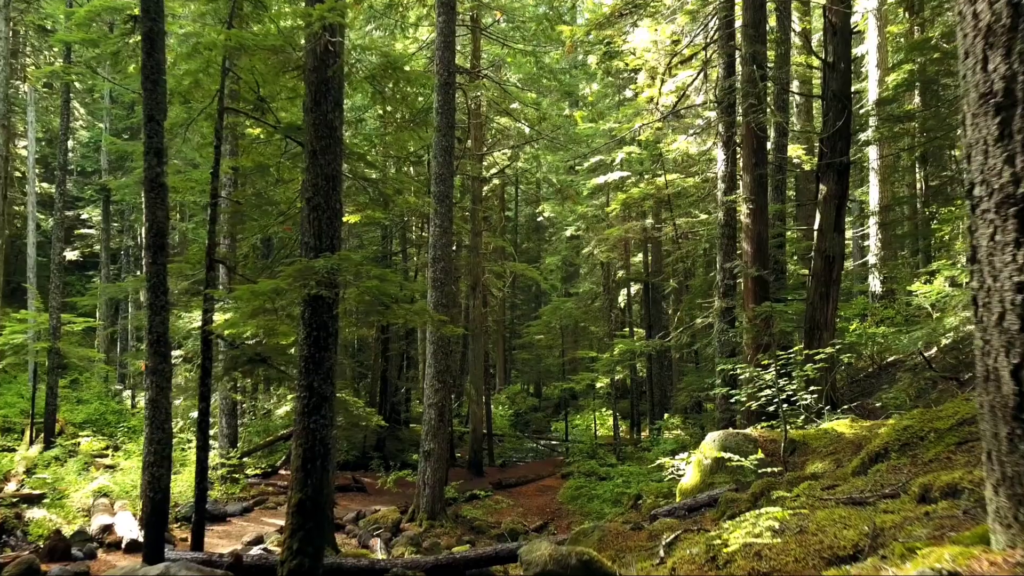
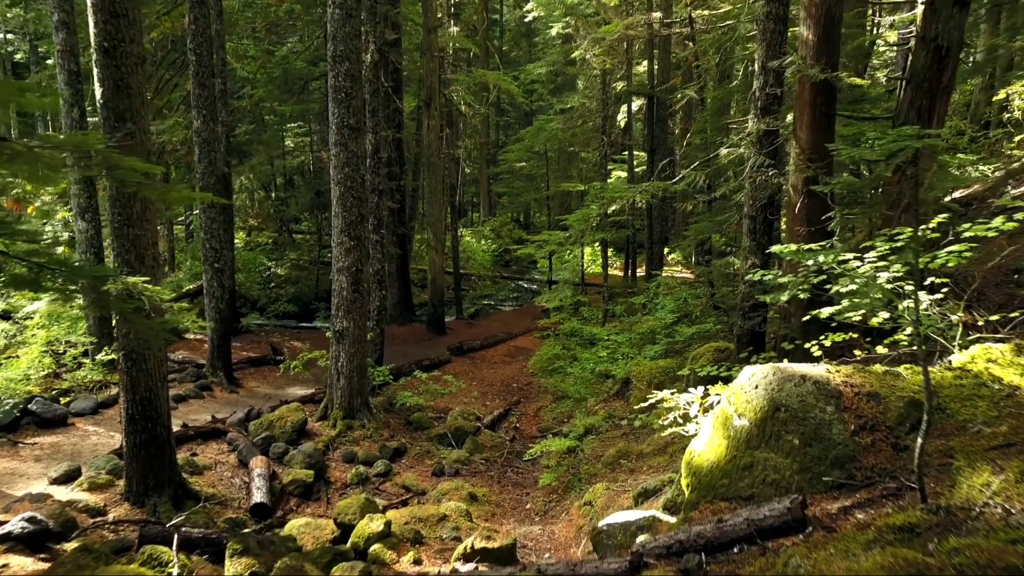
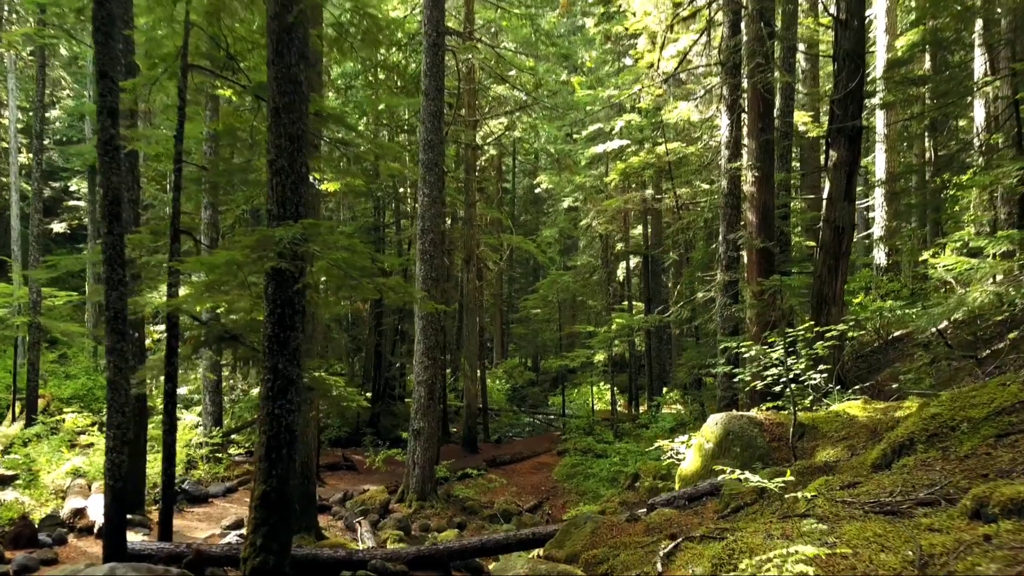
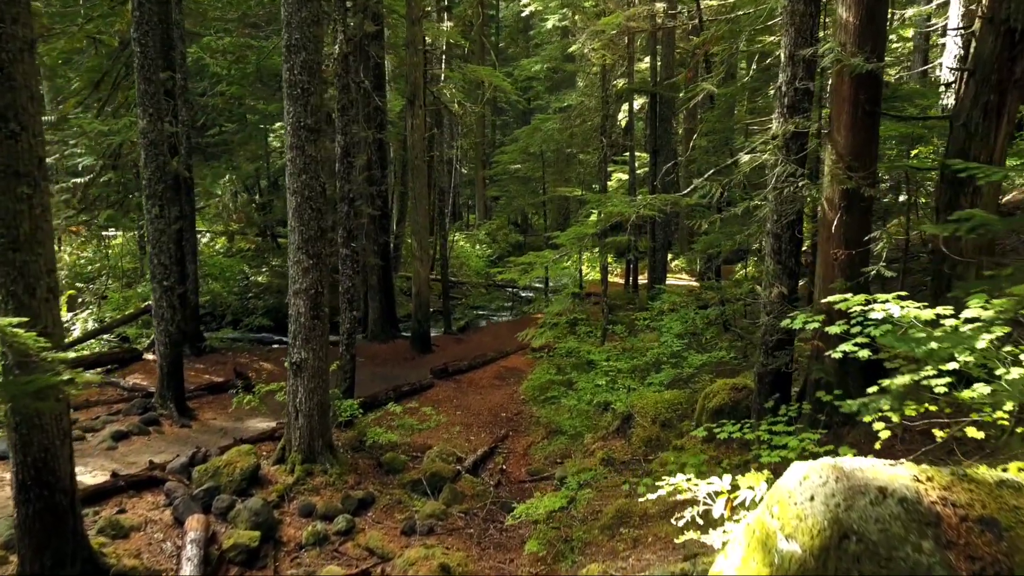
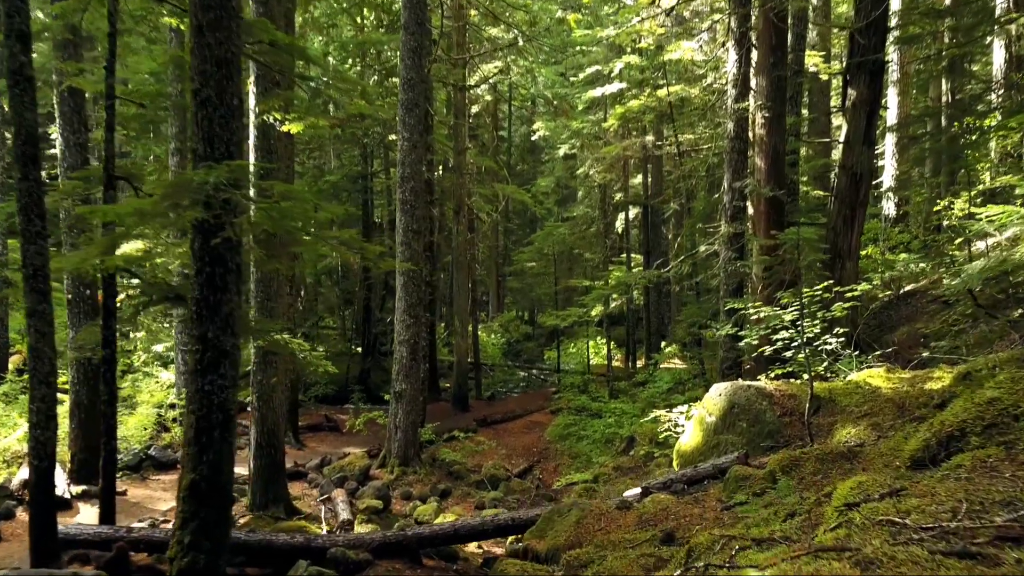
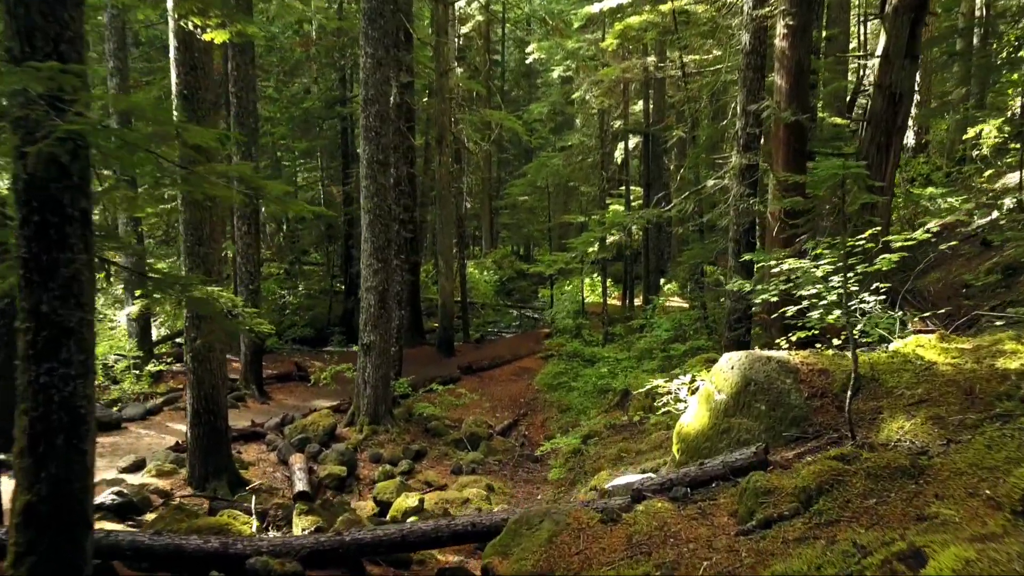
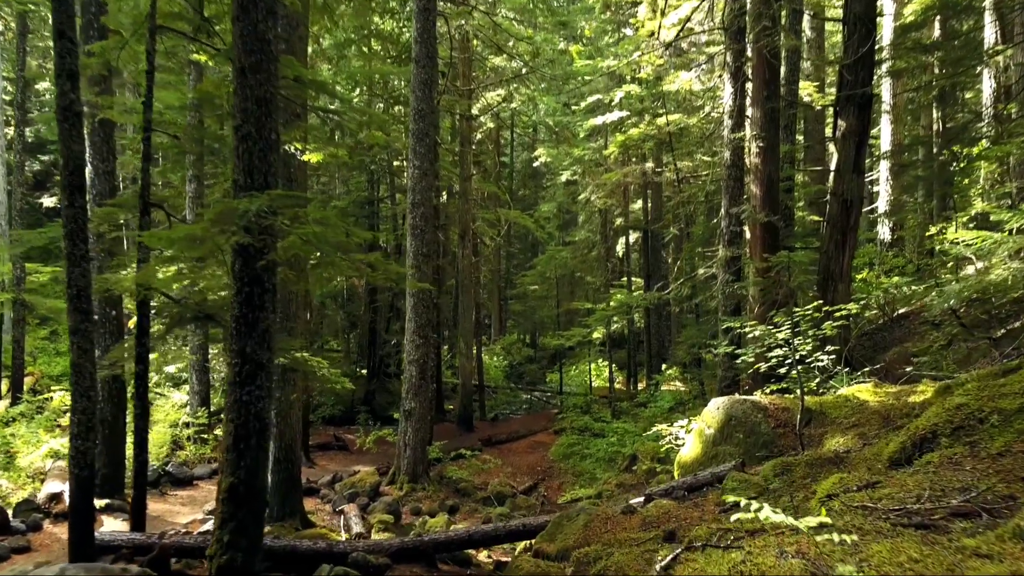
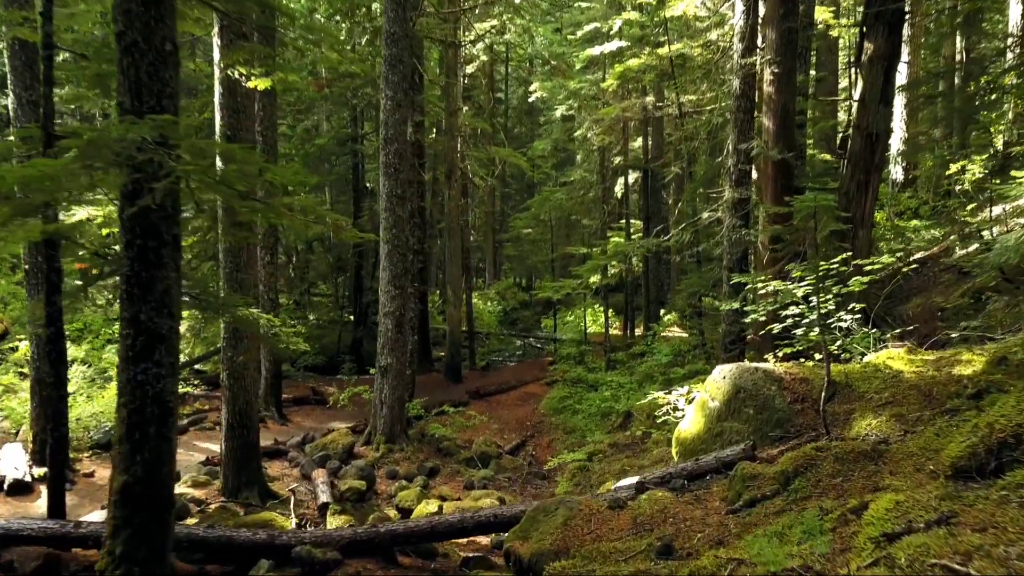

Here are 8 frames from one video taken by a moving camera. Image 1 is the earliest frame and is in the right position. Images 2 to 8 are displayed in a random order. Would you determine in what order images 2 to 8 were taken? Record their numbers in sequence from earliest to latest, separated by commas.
3, 7, 5, 8, 6, 2, 4
